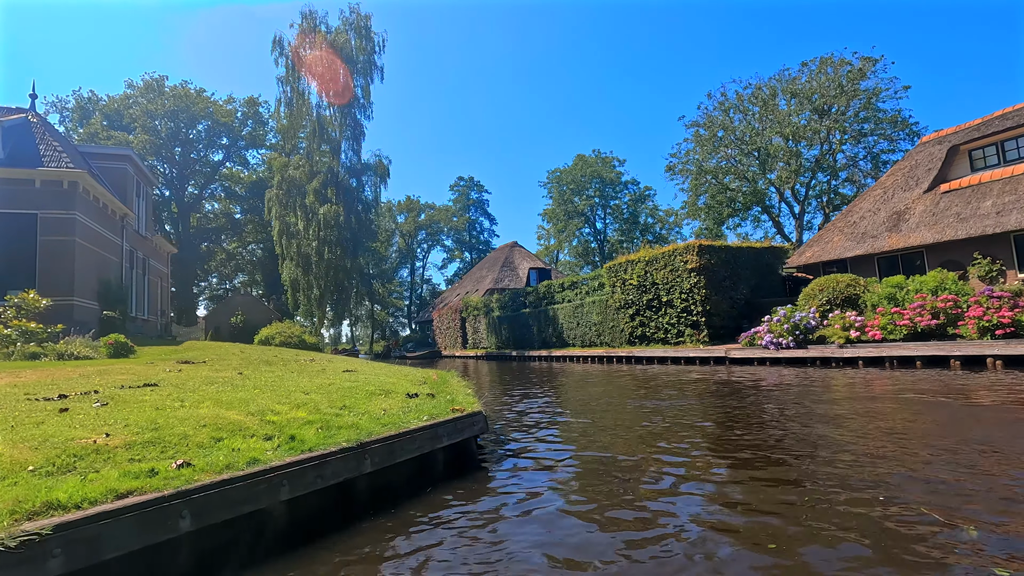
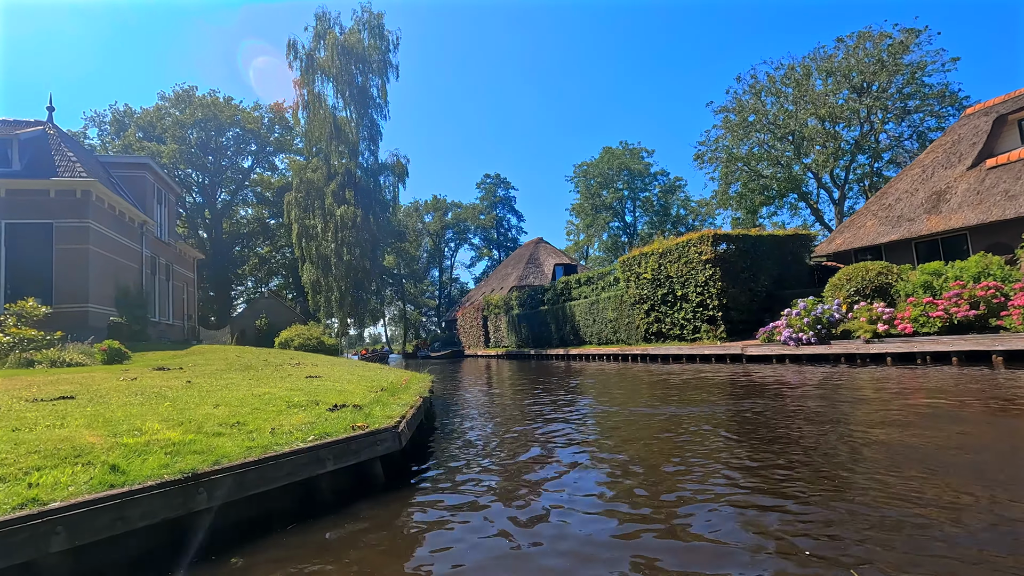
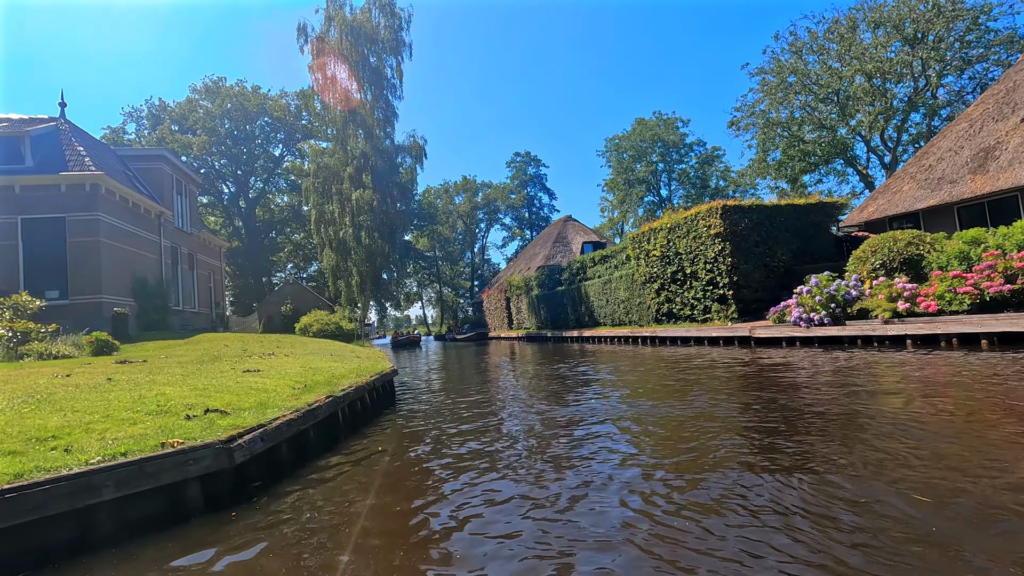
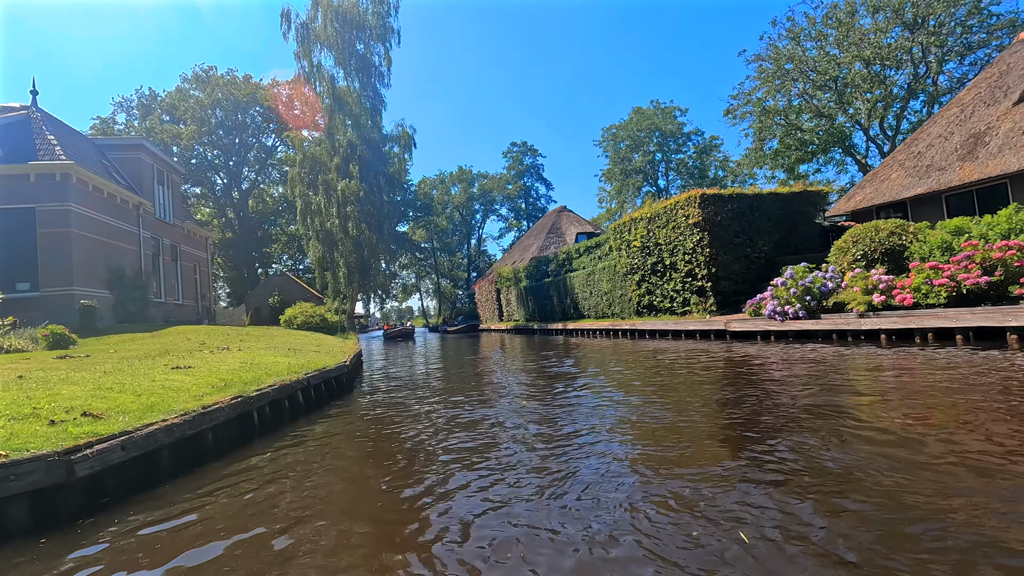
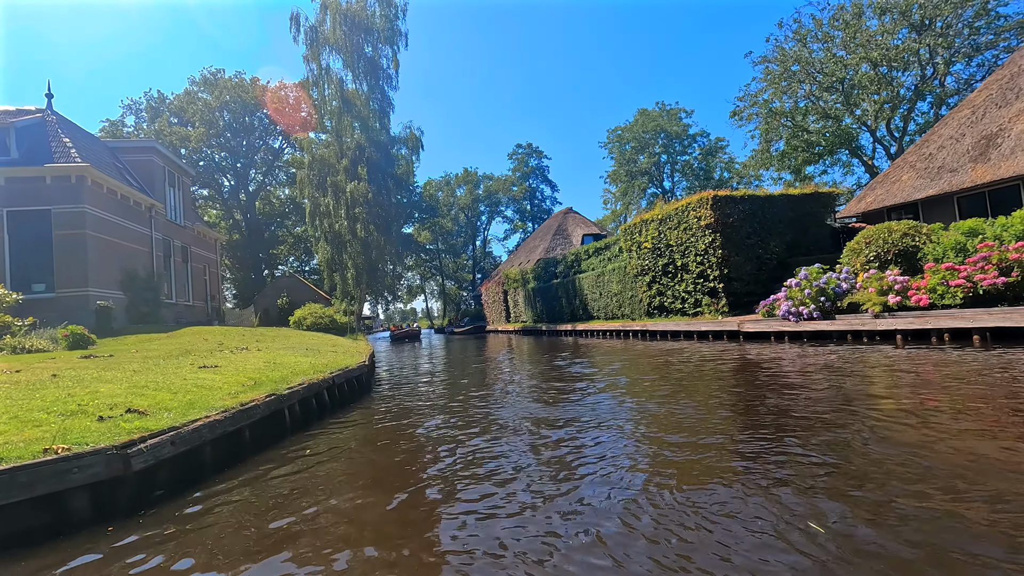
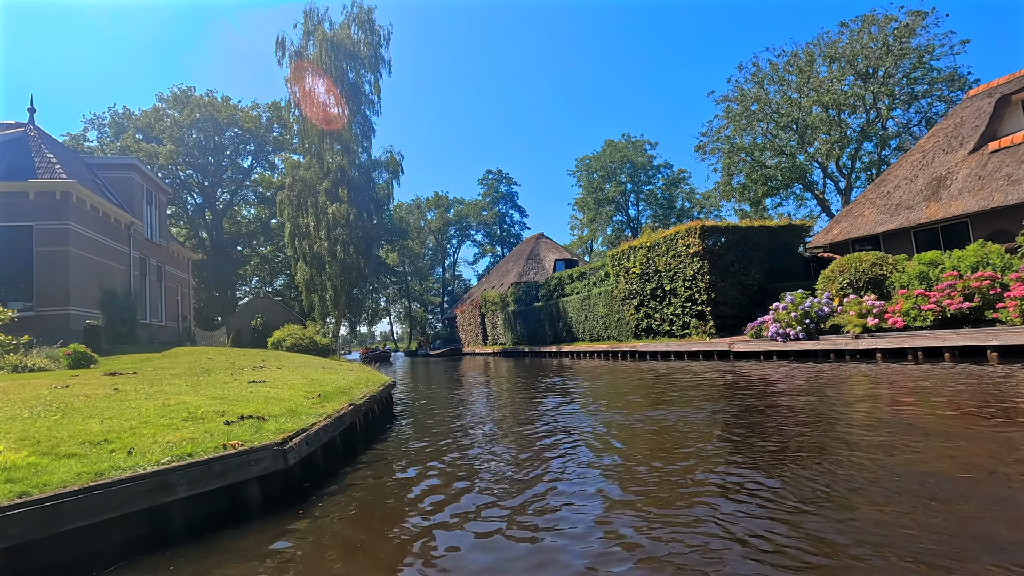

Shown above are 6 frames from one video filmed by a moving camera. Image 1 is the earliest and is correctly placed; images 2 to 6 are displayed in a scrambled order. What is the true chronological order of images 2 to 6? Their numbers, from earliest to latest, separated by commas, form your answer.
2, 6, 3, 5, 4
